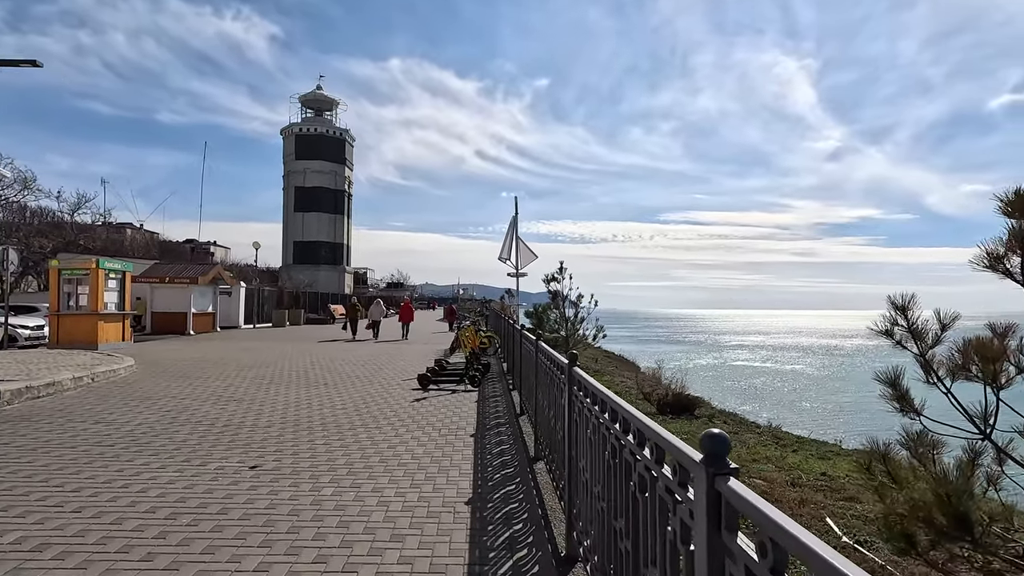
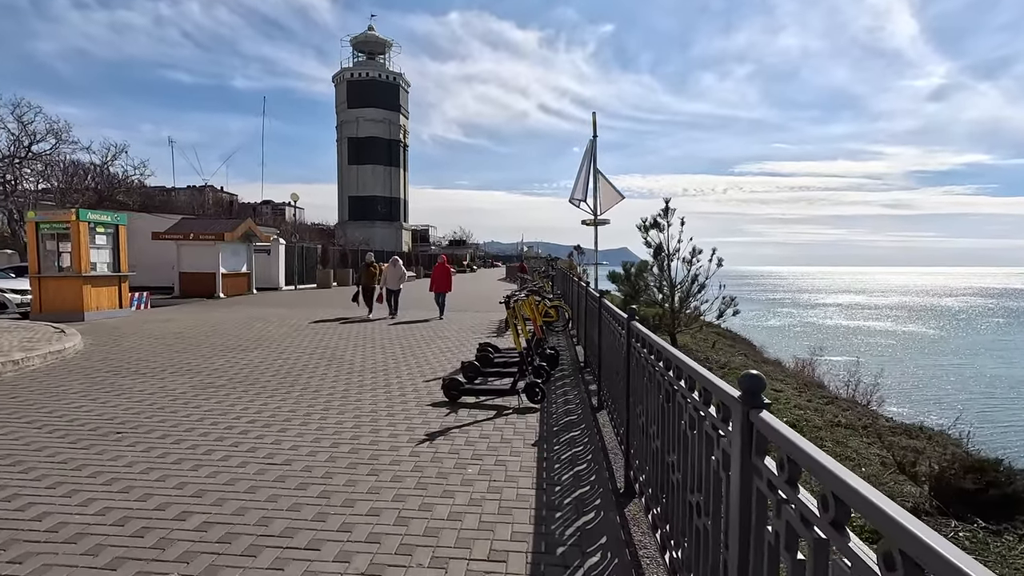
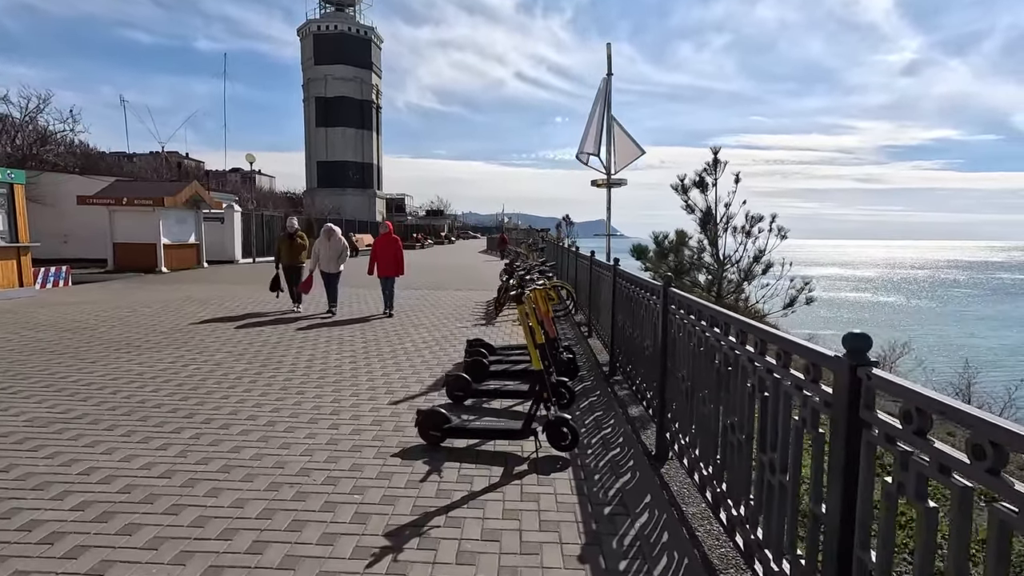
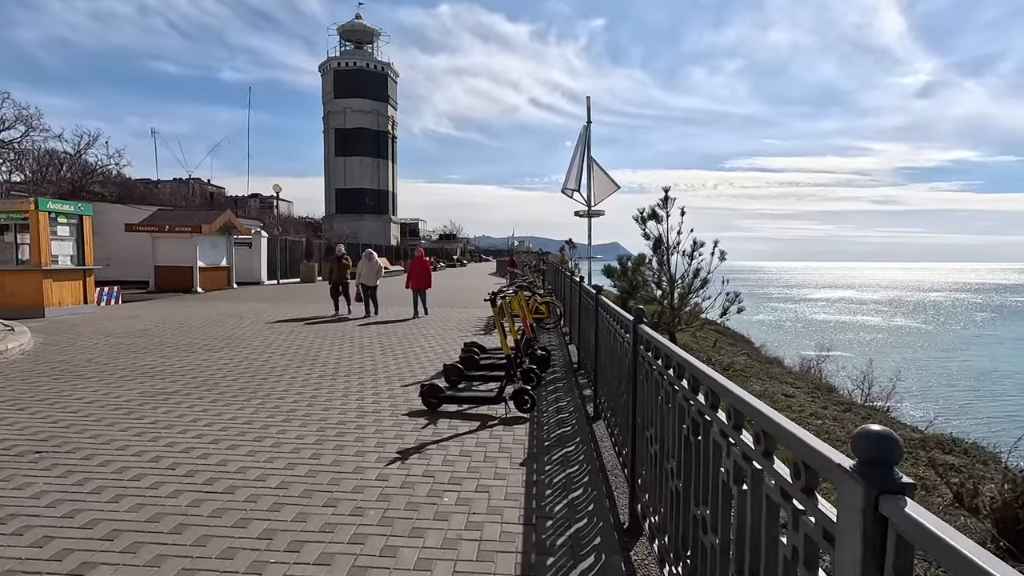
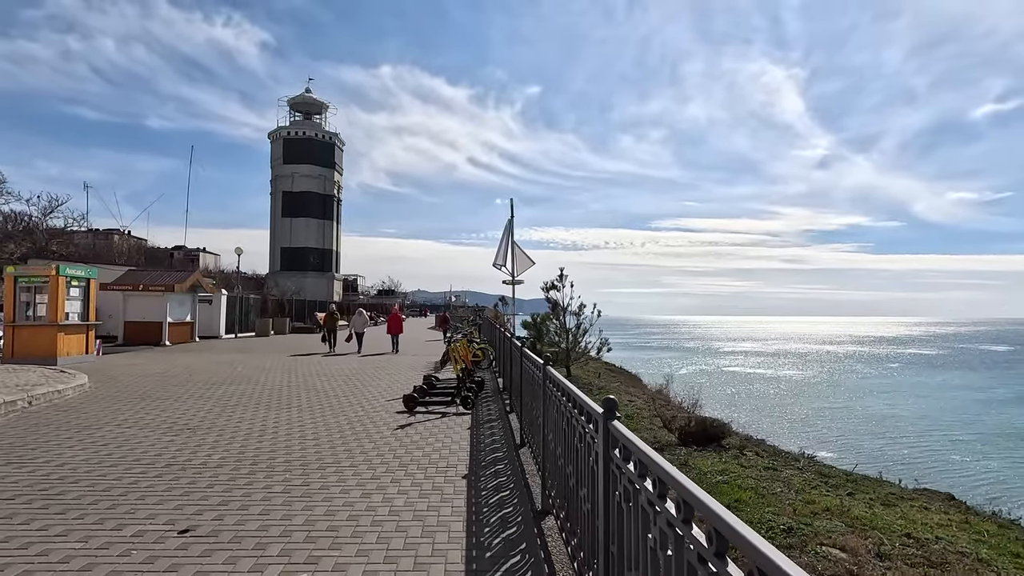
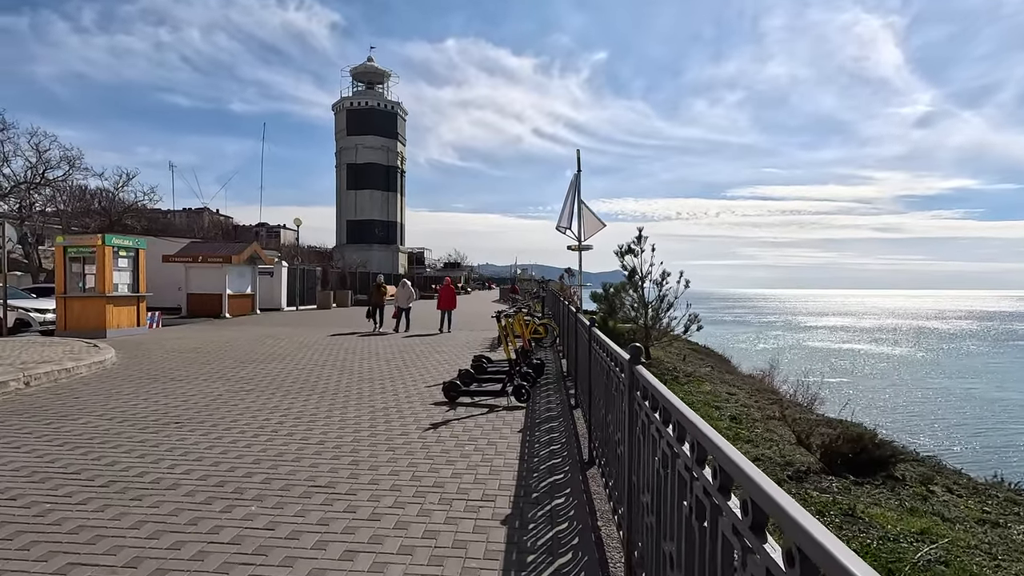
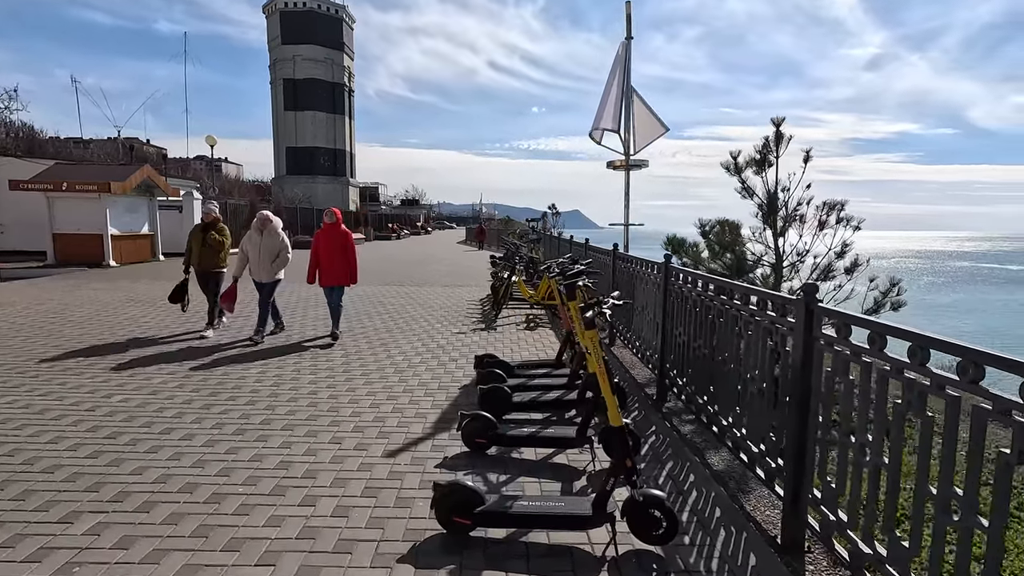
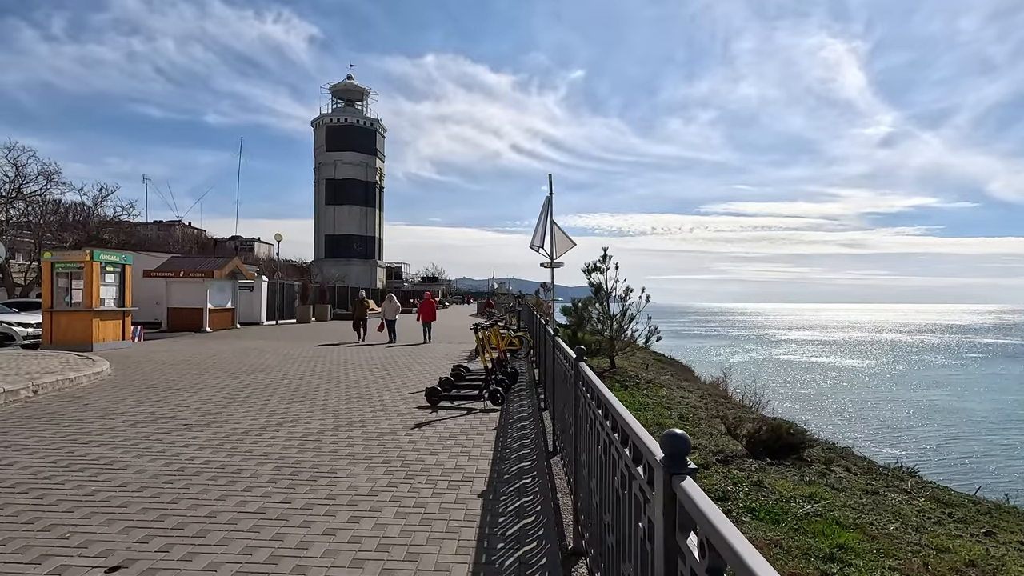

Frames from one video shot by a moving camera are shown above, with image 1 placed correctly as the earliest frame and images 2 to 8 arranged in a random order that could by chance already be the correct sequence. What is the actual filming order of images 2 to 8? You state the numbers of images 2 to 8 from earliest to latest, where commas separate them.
5, 8, 6, 2, 4, 3, 7
